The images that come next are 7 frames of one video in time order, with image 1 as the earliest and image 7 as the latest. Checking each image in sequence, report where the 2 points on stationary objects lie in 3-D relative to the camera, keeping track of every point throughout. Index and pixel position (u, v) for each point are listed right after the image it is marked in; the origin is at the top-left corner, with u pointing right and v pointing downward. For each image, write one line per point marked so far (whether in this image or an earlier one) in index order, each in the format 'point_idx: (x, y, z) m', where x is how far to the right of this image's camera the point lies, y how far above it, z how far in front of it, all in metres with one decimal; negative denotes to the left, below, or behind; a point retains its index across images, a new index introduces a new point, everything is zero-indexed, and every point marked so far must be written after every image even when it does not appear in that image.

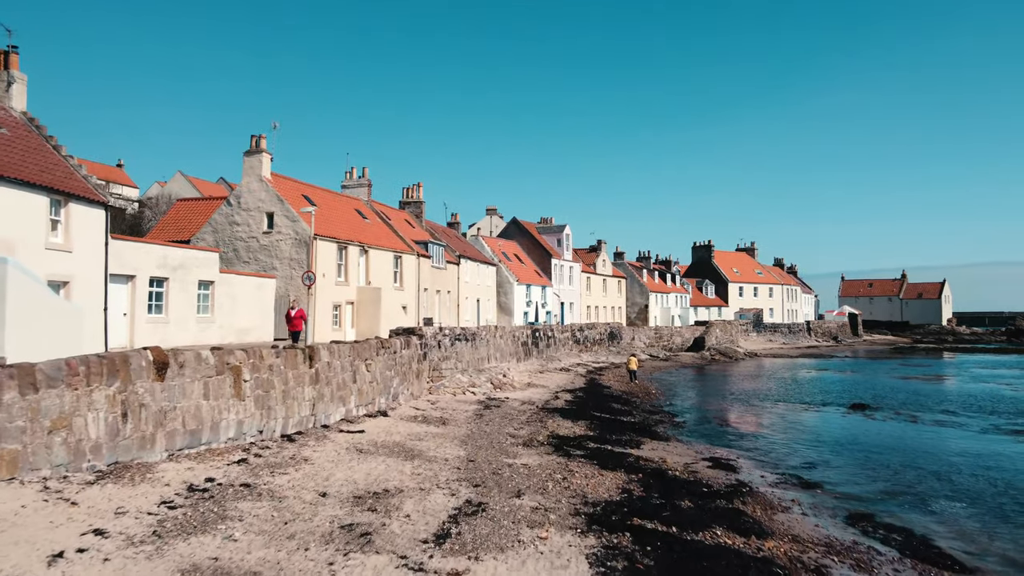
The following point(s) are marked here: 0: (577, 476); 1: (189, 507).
0: (+1.2, -3.4, +14.3) m
1: (-4.0, -2.7, +9.7) m
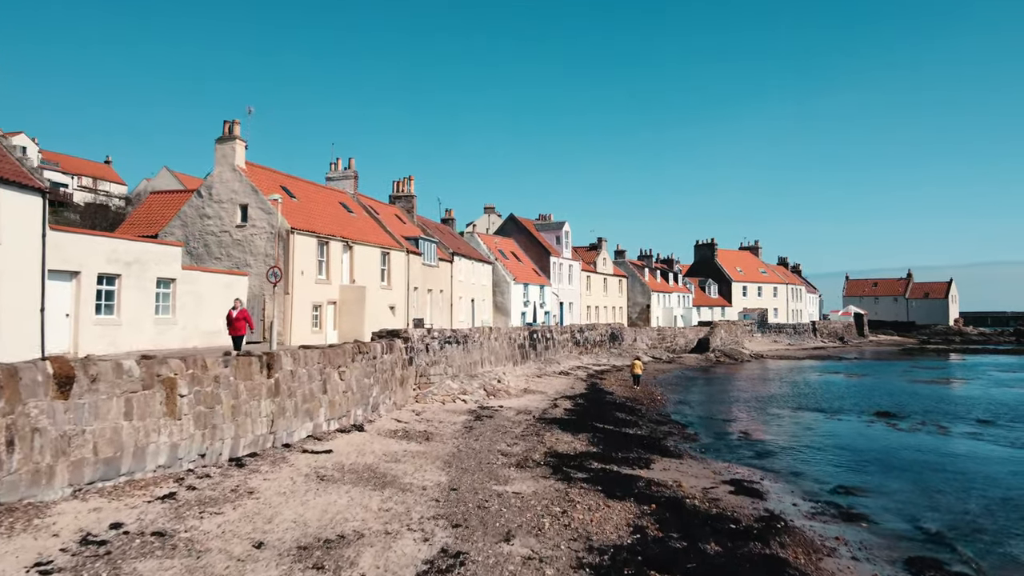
0: (+1.0, -3.4, +12.0) m
1: (-4.1, -2.7, +7.4) m
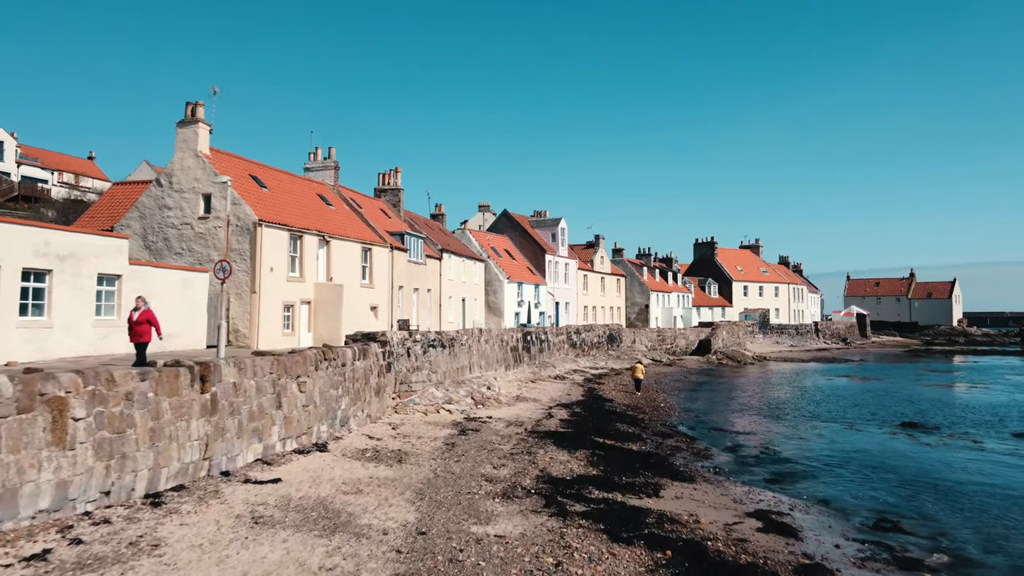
0: (+0.8, -3.3, +9.5) m
1: (-4.3, -2.6, +5.0) m
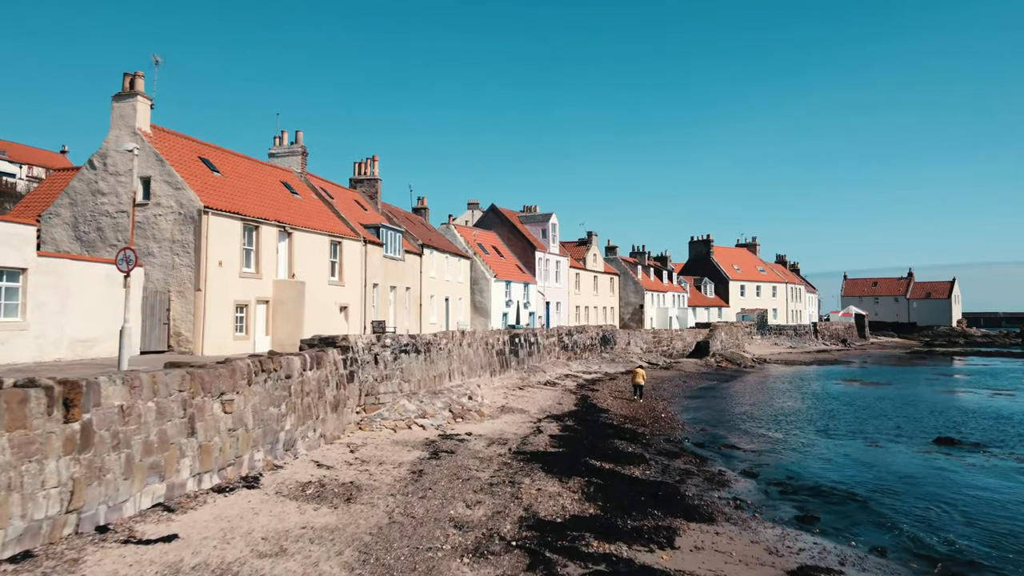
0: (+0.5, -3.2, +6.6) m
1: (-4.6, -2.5, +1.9) m
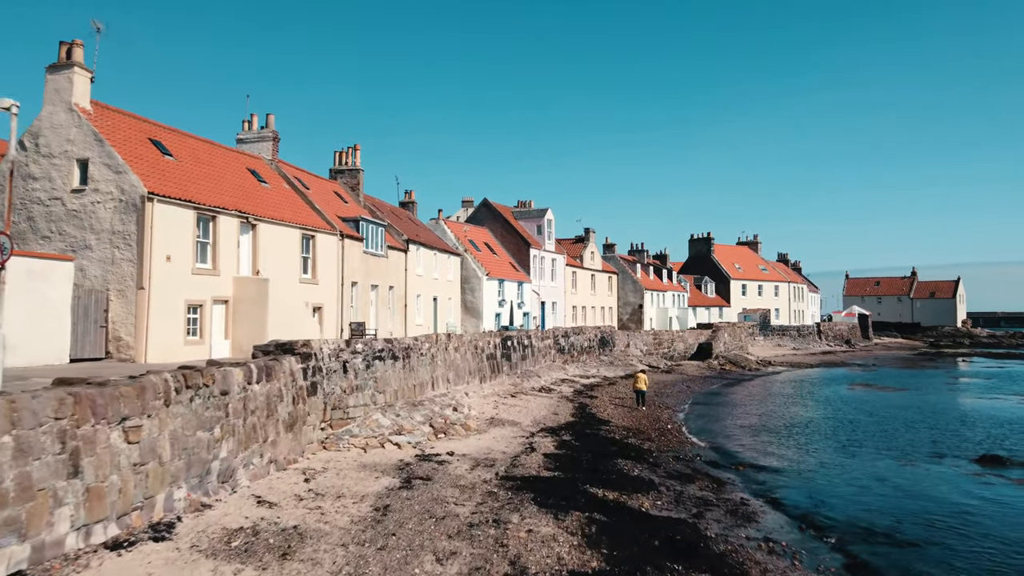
0: (+0.3, -3.2, +4.0) m
1: (-4.7, -2.5, -0.7) m
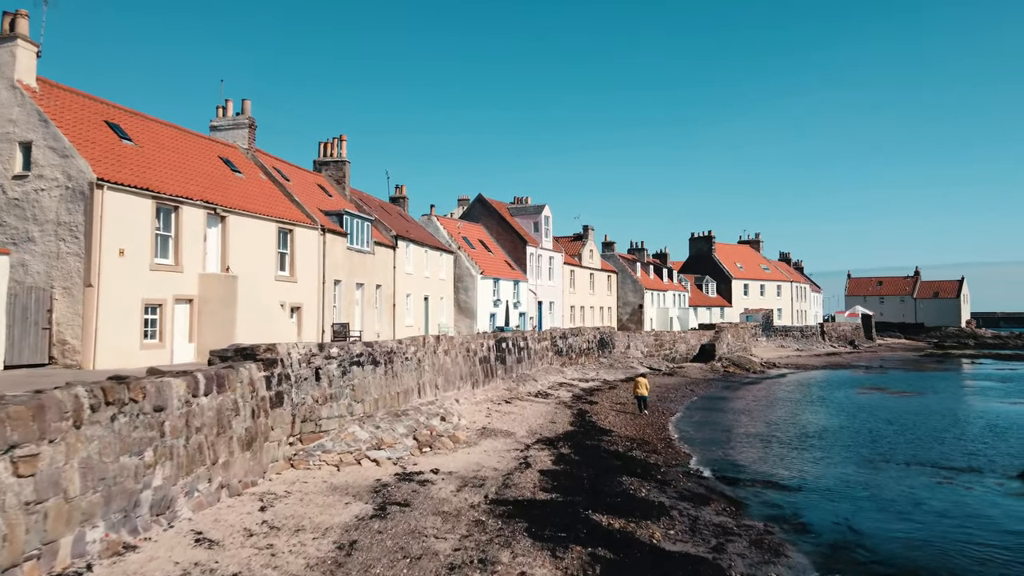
0: (+0.2, -3.1, +2.1) m
1: (-4.8, -2.4, -2.6) m
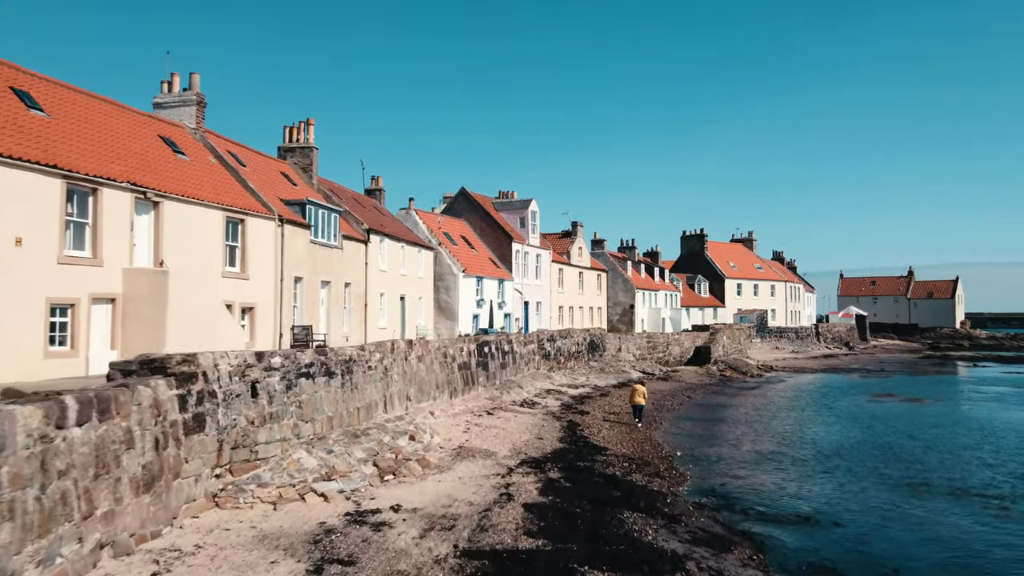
0: (+0.1, -3.1, -0.7) m
1: (-4.9, -2.4, -5.4) m
